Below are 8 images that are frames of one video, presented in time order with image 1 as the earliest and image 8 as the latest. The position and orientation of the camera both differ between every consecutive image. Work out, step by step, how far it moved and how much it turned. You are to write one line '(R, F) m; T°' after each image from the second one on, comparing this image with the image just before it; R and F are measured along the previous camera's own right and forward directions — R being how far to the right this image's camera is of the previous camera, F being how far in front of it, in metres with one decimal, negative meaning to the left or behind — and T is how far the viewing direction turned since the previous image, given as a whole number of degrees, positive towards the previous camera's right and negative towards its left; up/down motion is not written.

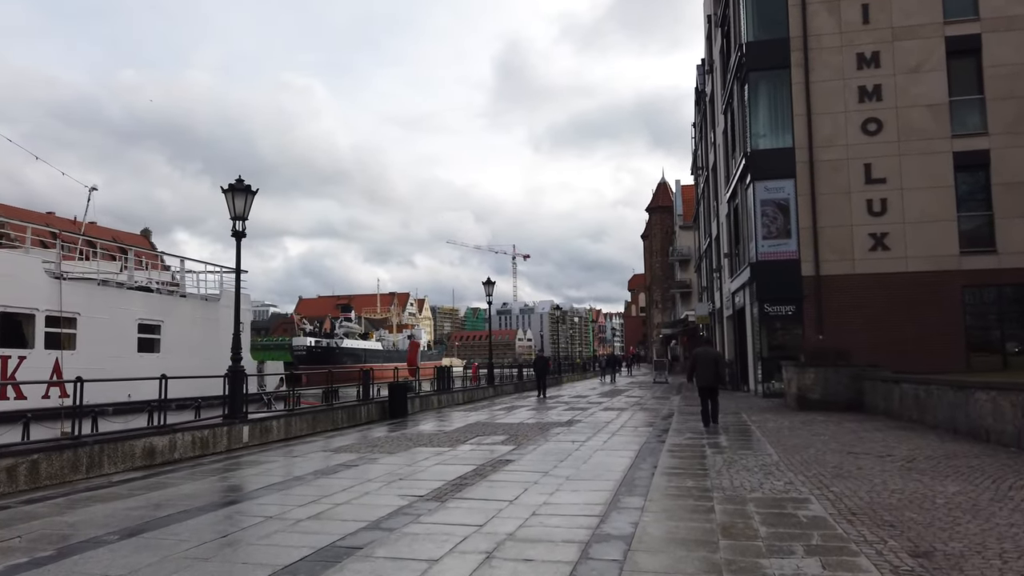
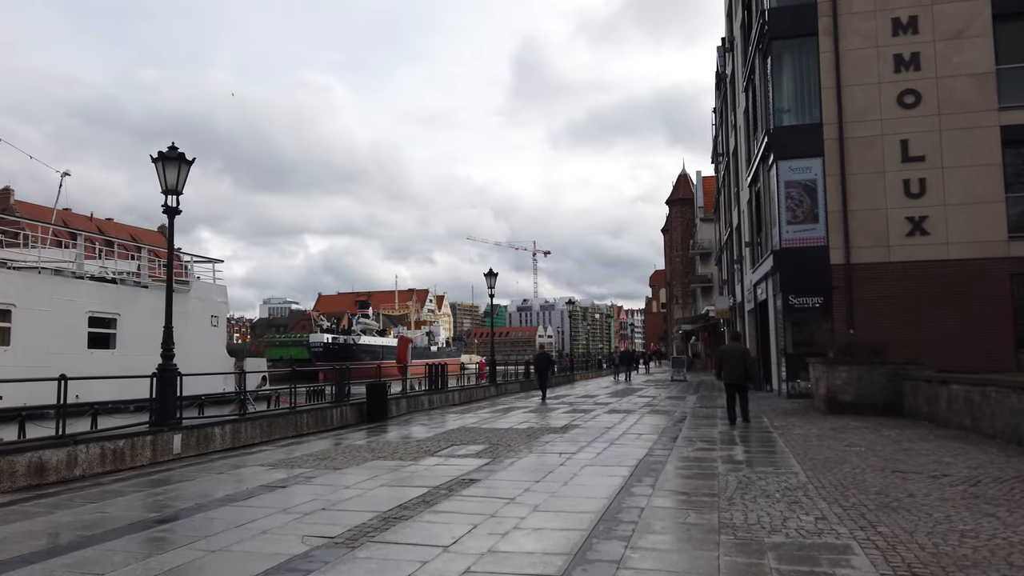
(+0.7, +2.0) m; -2°
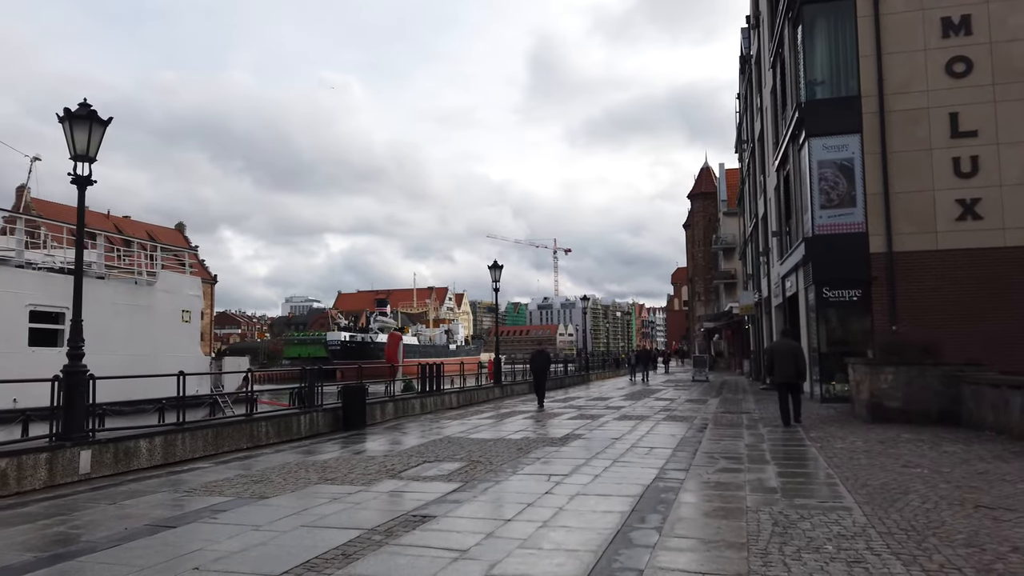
(+0.5, +2.0) m; -2°
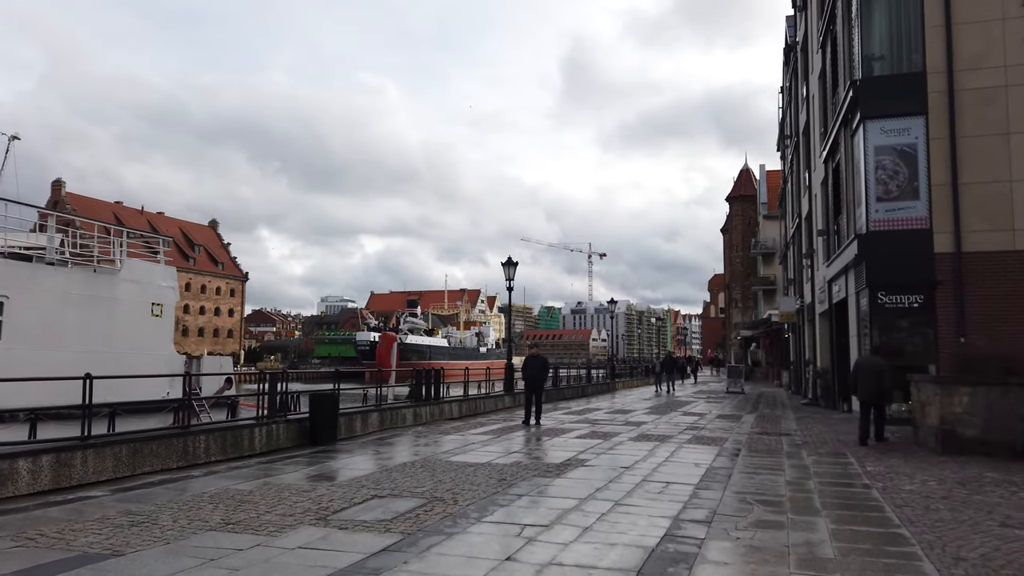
(+0.6, +2.2) m; -3°
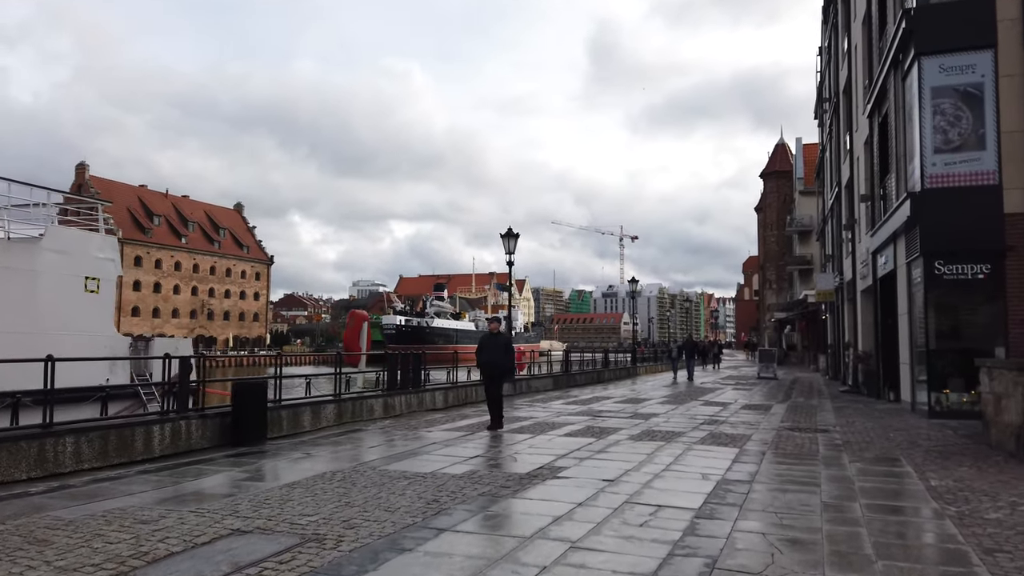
(+0.9, +2.4) m; -2°
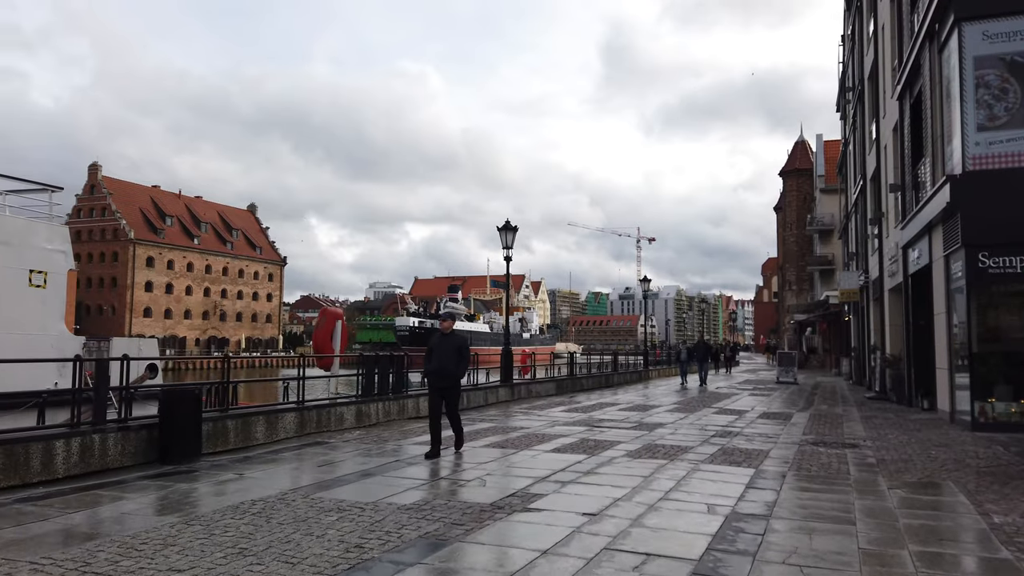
(+0.5, +1.5) m; -1°
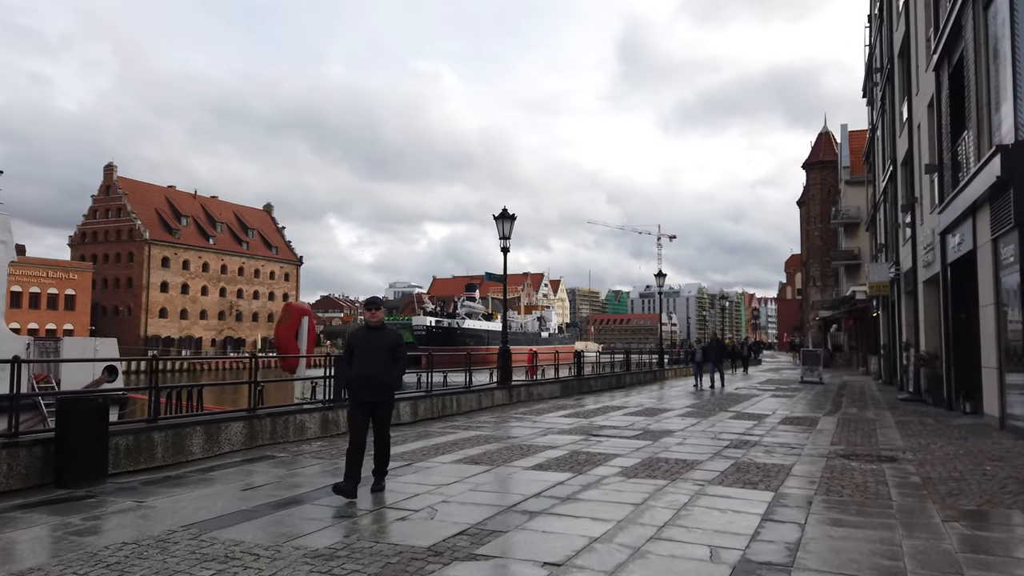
(+0.5, +1.5) m; -2°
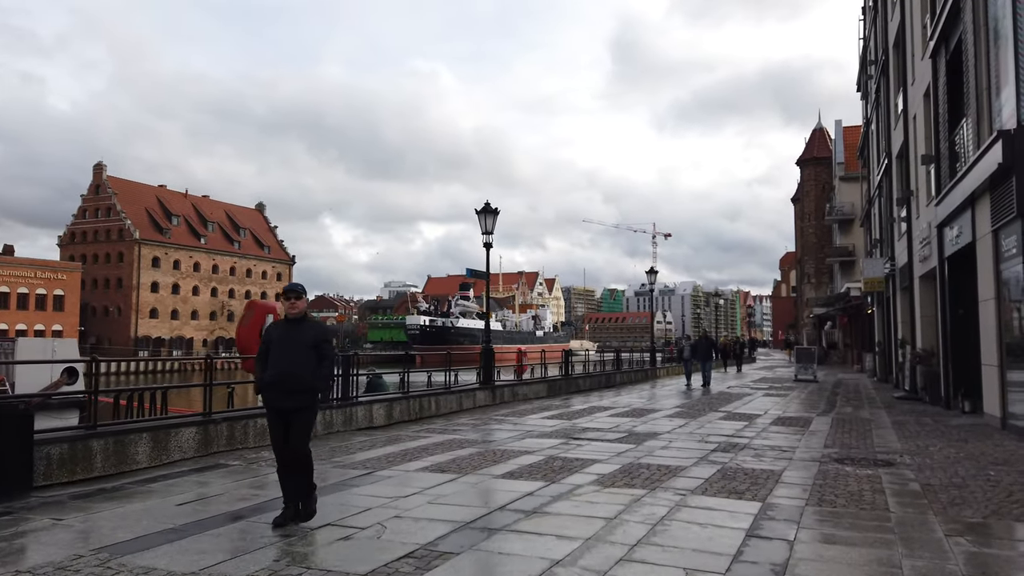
(+0.3, +0.6) m; 0°
